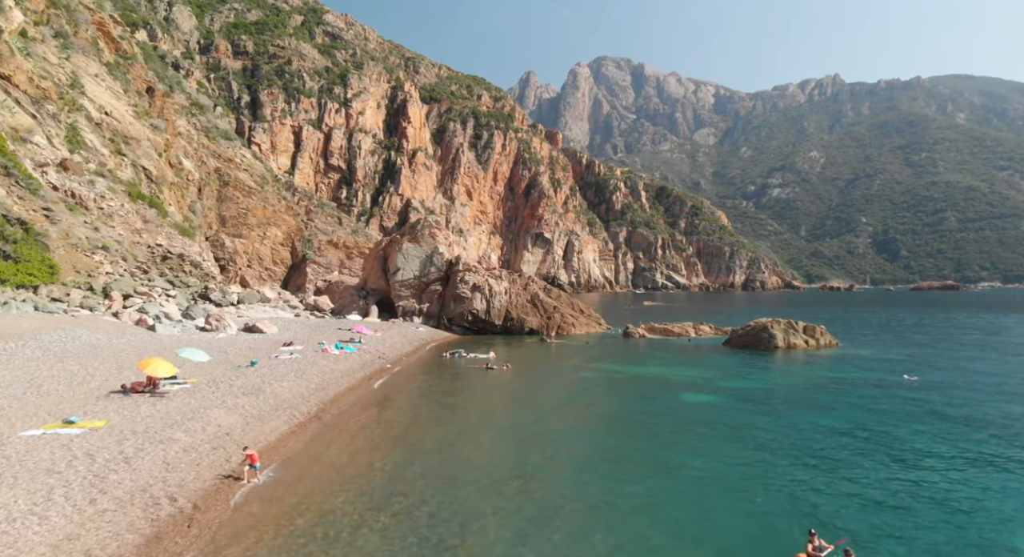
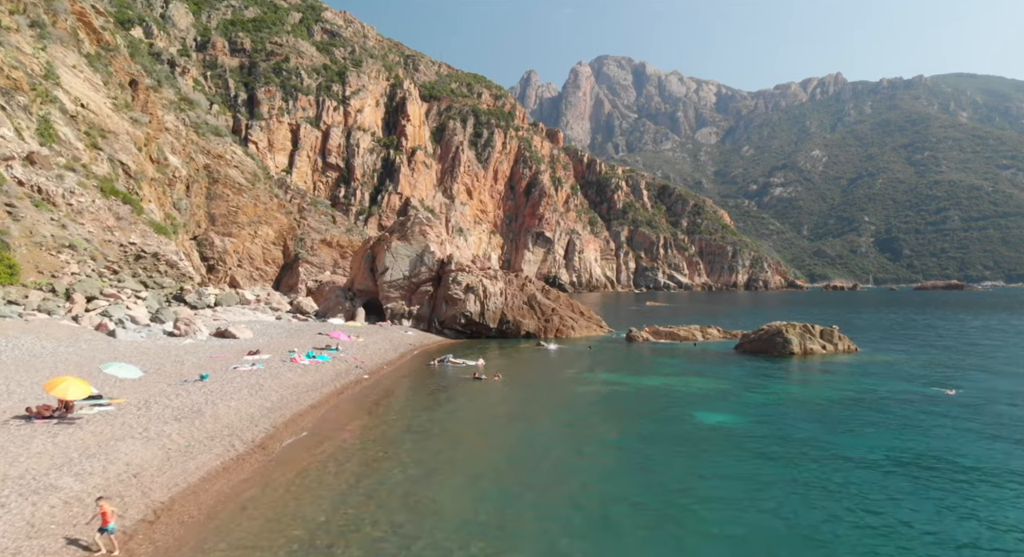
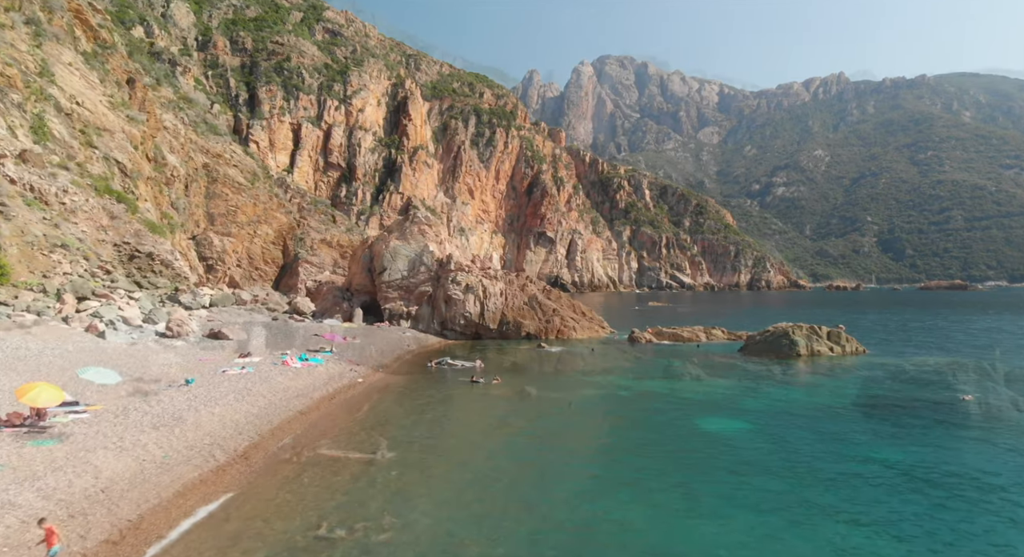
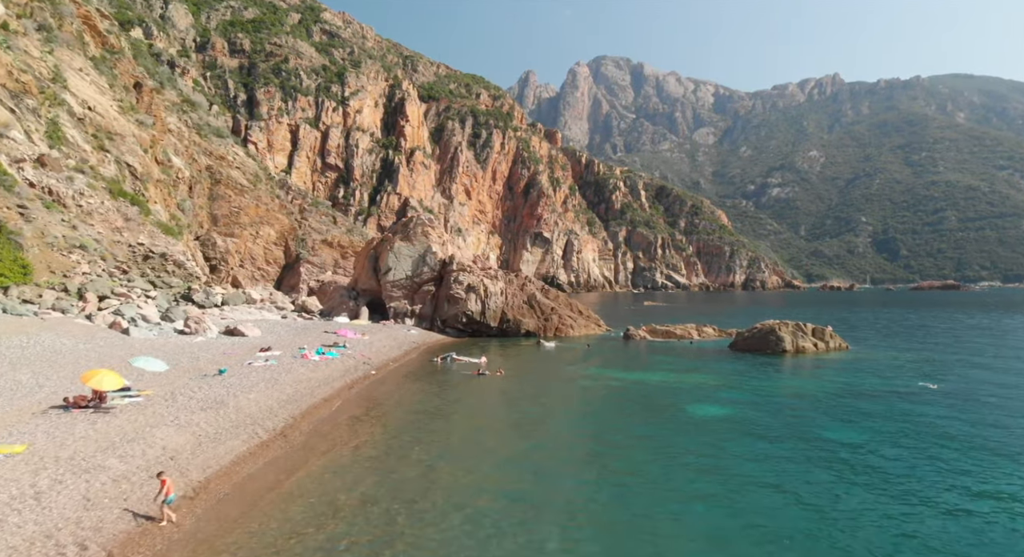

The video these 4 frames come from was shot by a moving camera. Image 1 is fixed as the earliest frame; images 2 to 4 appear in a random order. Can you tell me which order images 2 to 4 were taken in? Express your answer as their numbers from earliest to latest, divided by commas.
4, 2, 3
